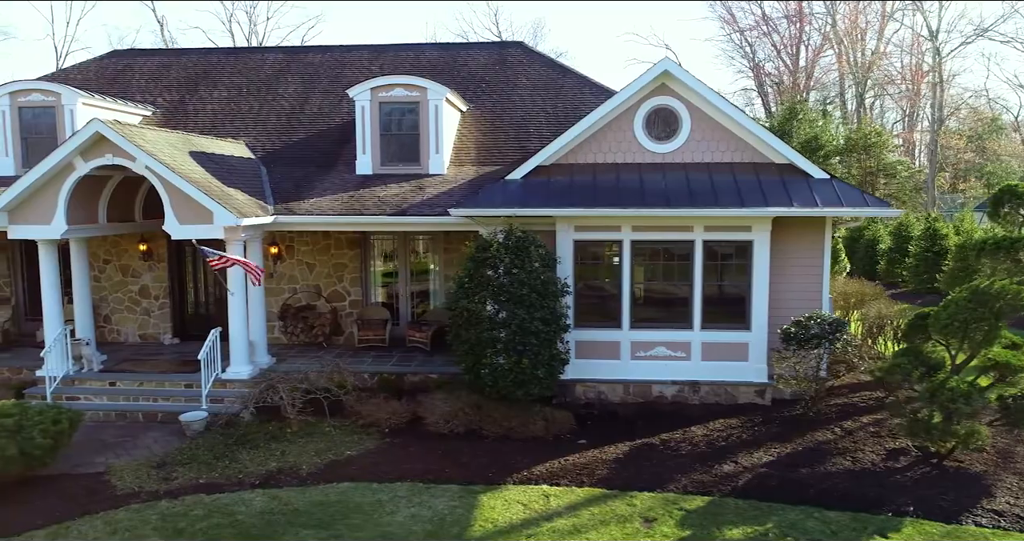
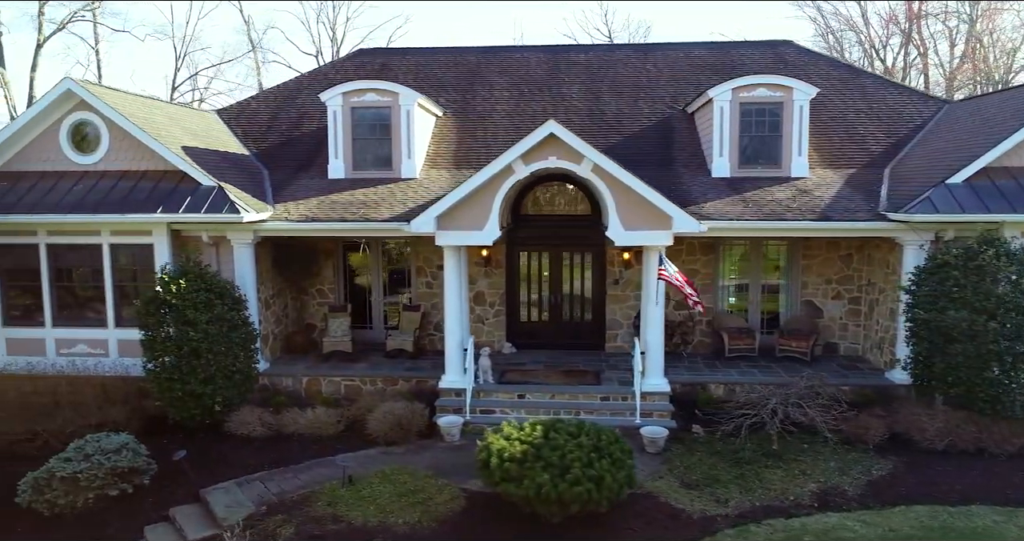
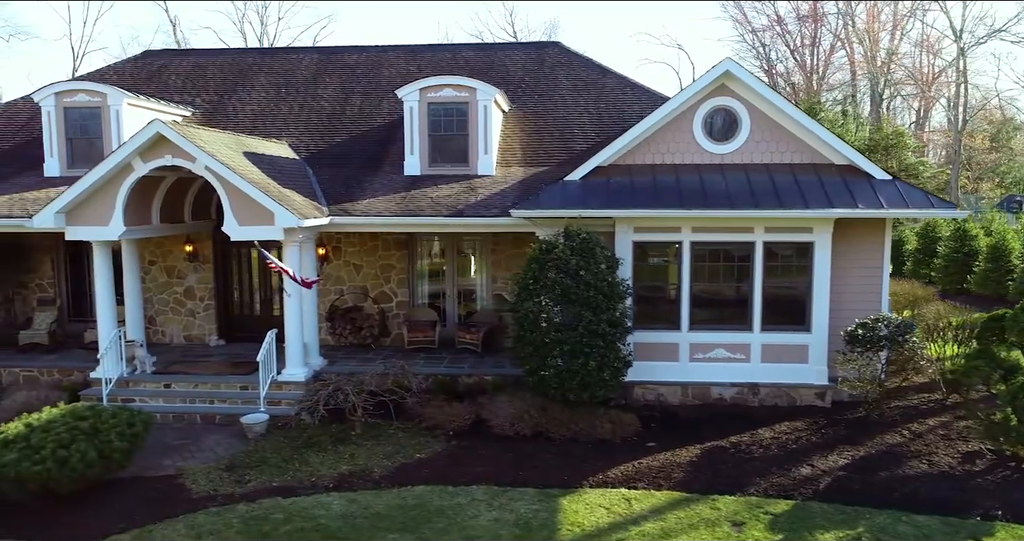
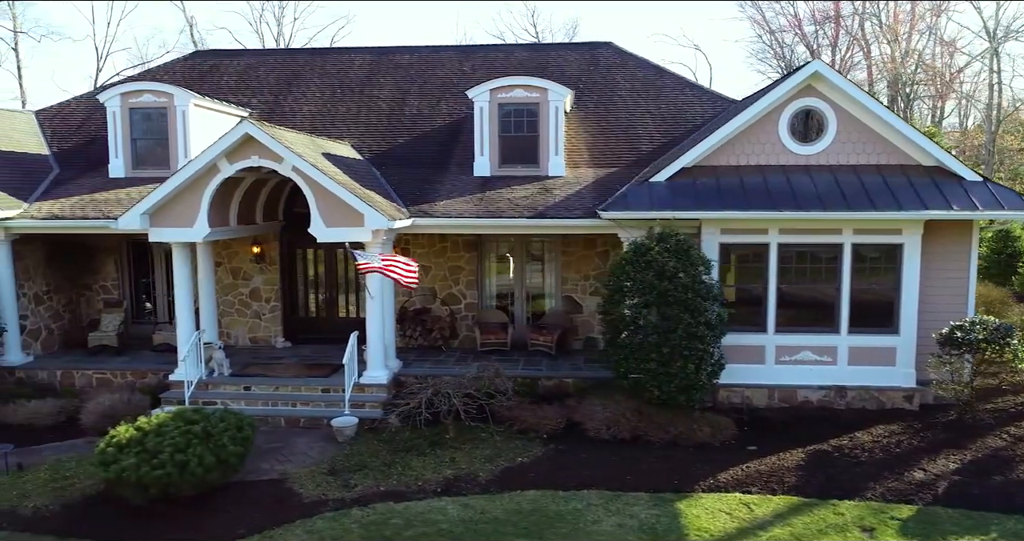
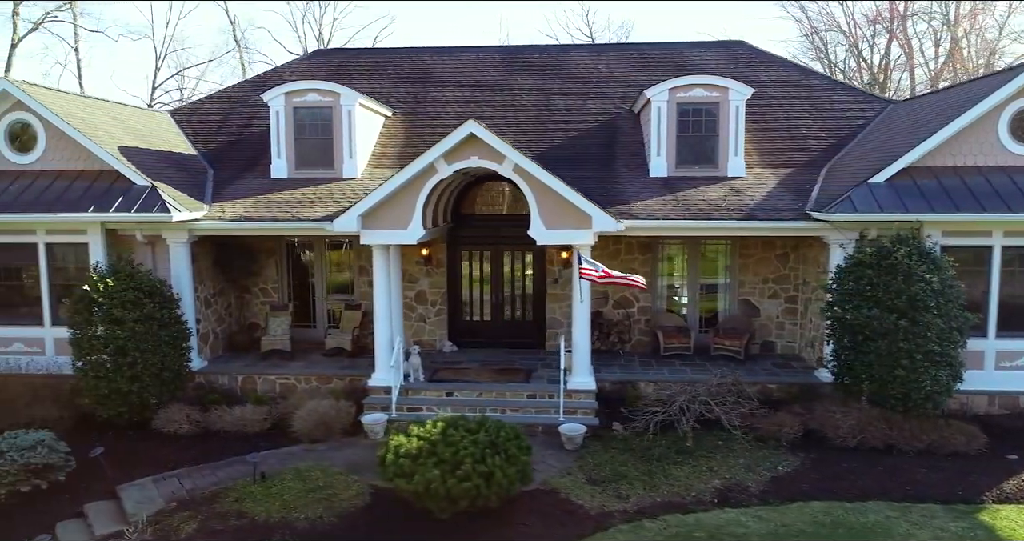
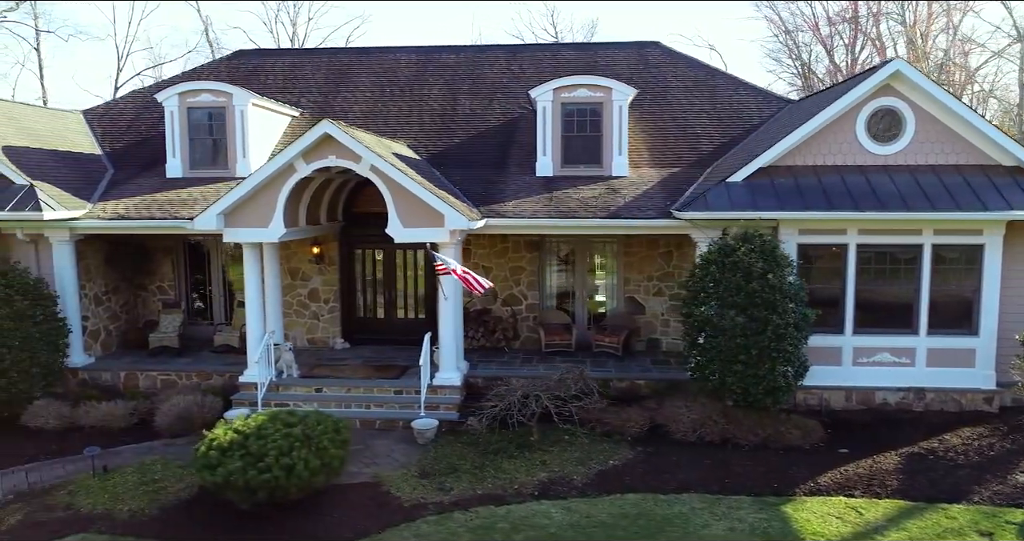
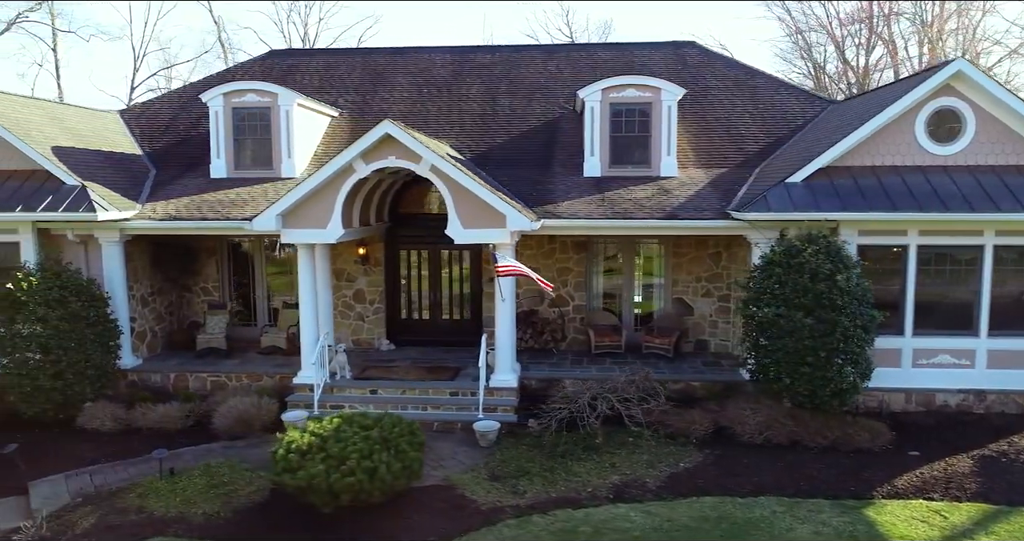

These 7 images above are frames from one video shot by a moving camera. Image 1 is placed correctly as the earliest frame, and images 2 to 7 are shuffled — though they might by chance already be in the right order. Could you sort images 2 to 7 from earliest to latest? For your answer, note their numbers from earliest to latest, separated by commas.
3, 4, 6, 7, 5, 2
